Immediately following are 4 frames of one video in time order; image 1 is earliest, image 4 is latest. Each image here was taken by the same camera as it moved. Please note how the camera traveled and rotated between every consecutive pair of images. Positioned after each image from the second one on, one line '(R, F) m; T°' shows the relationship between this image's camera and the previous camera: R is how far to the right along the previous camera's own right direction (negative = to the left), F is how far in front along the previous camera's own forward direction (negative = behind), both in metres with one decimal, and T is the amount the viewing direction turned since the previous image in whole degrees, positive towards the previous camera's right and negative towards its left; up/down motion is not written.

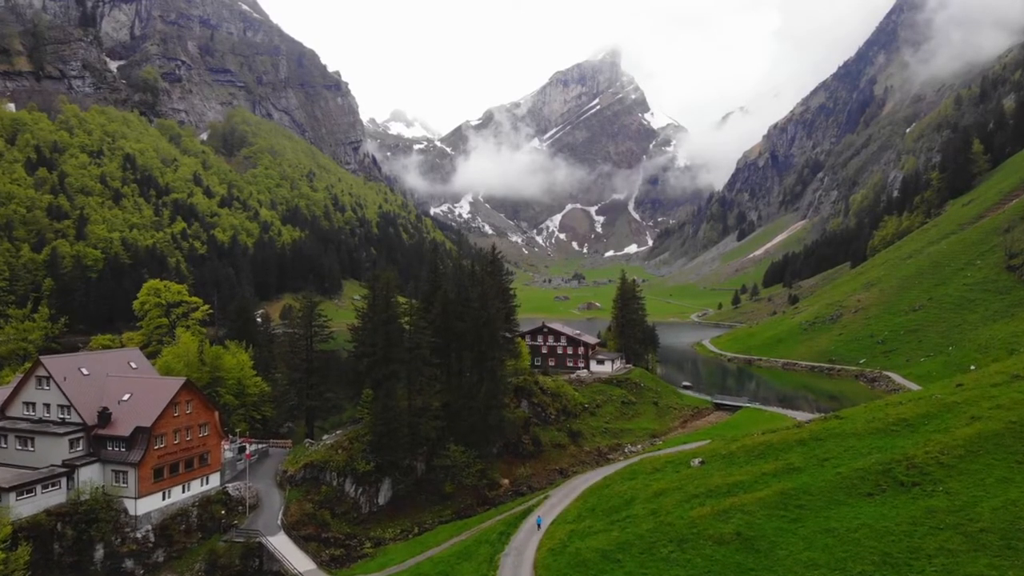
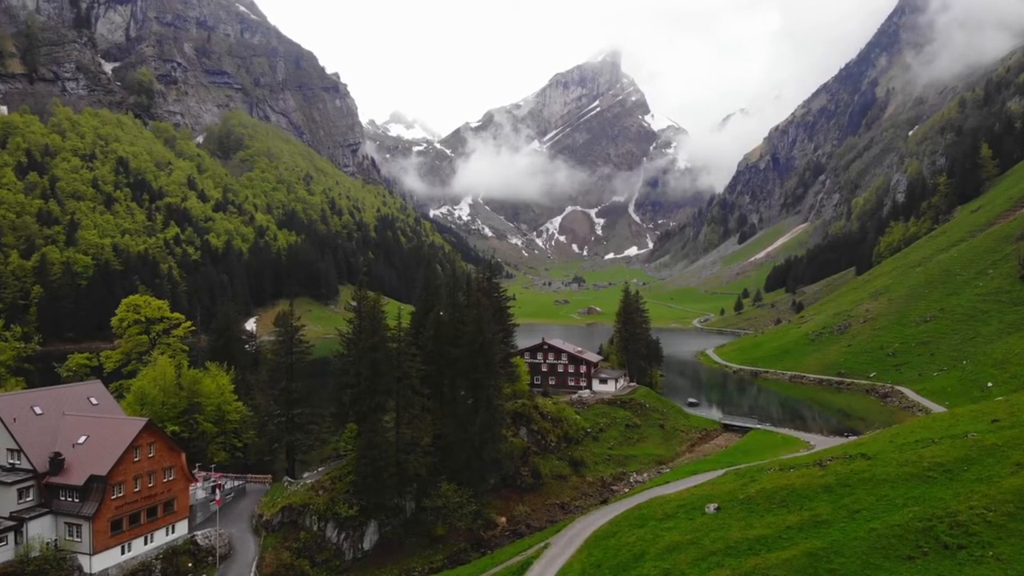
(+0.2, +3.6) m; 0°
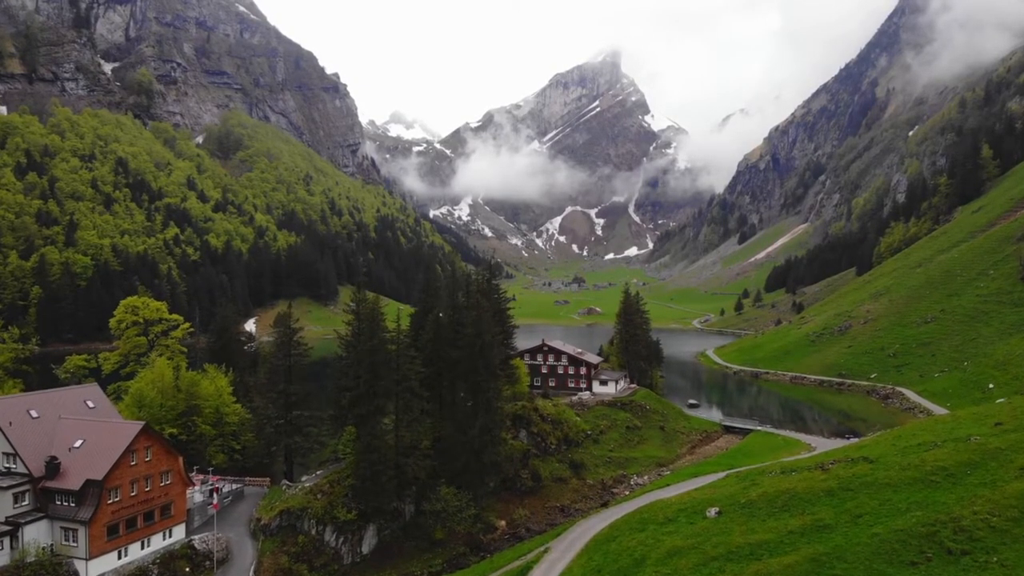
(0.0, +0.3) m; 0°
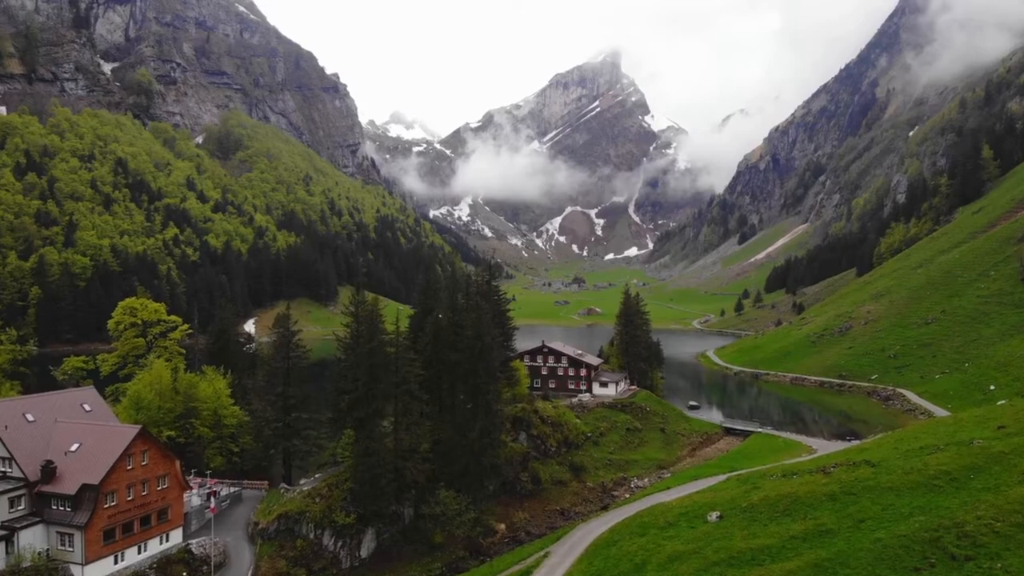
(0.0, +0.3) m; 0°
